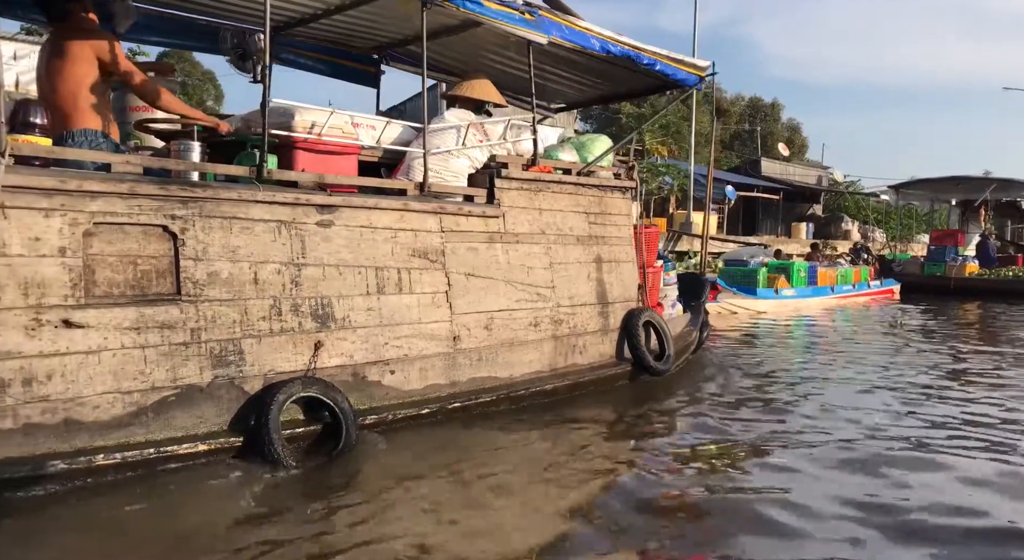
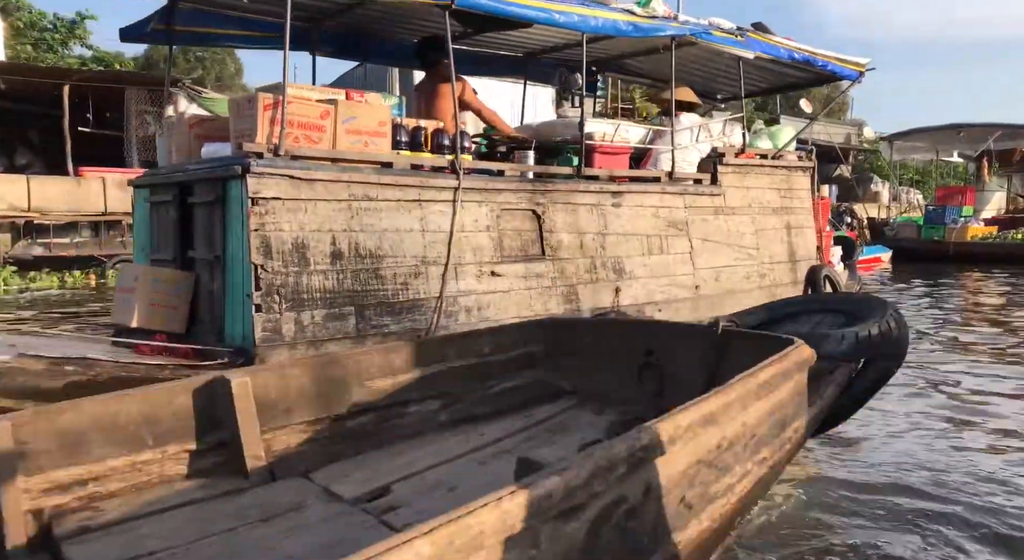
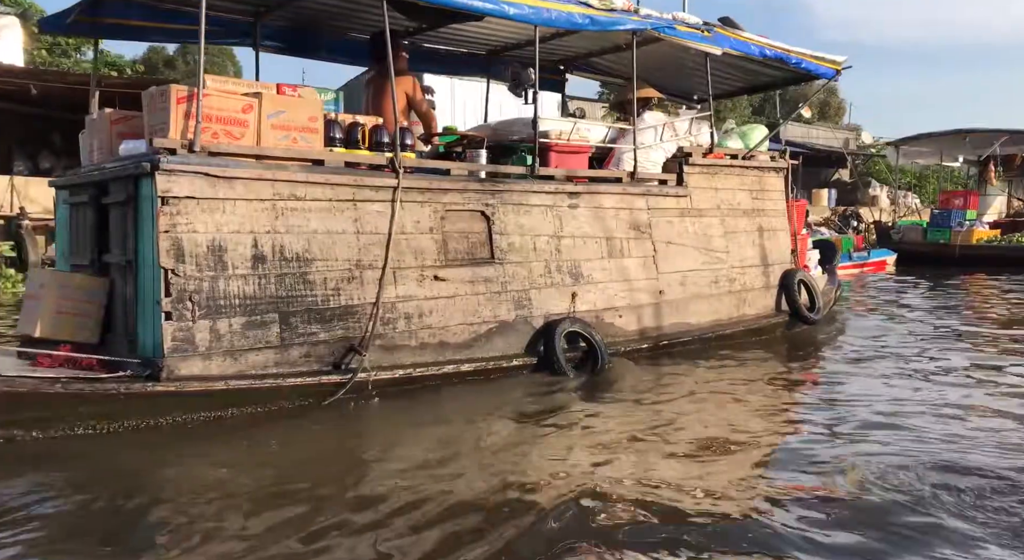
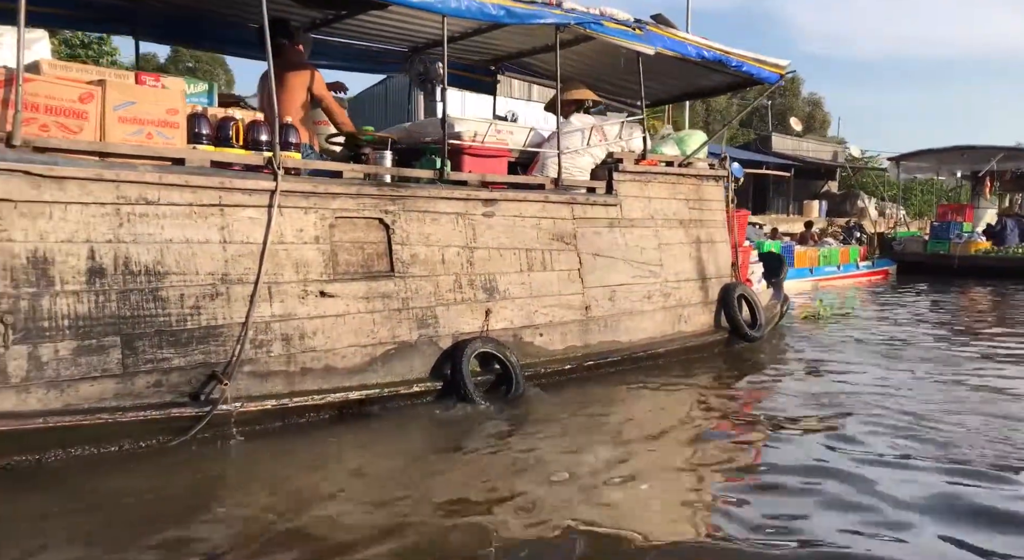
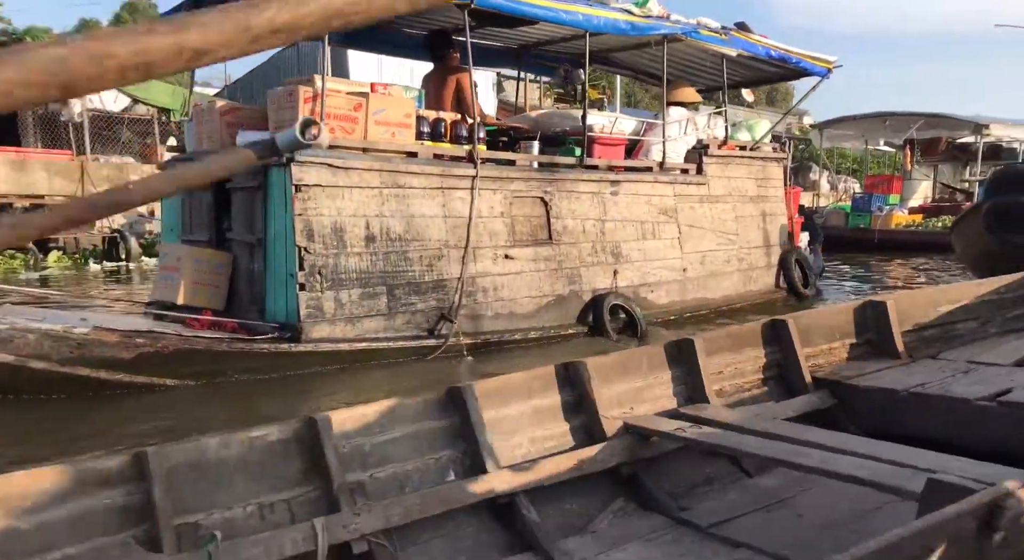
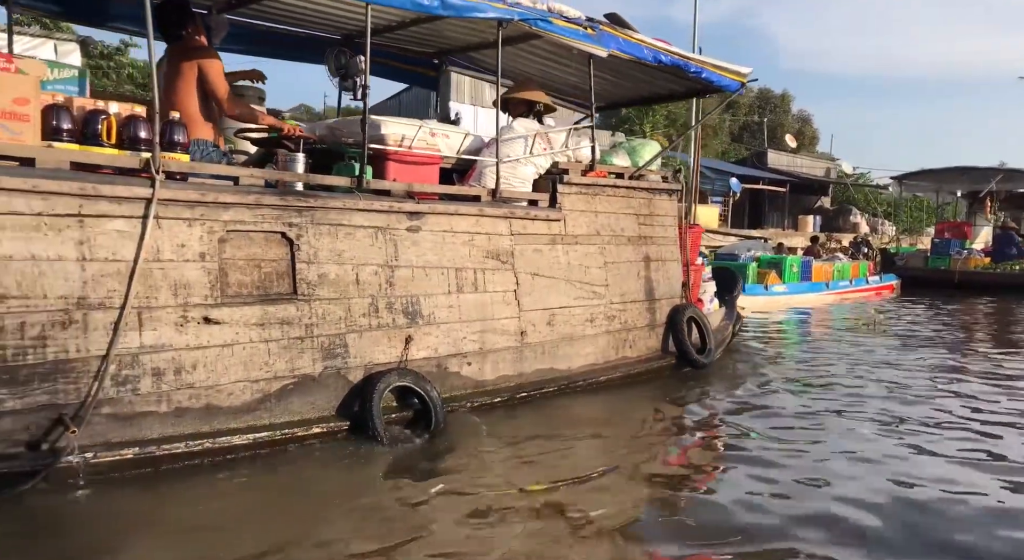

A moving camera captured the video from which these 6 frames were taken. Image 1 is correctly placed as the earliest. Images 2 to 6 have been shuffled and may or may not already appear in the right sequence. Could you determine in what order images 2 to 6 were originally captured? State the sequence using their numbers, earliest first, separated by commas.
6, 4, 3, 2, 5
